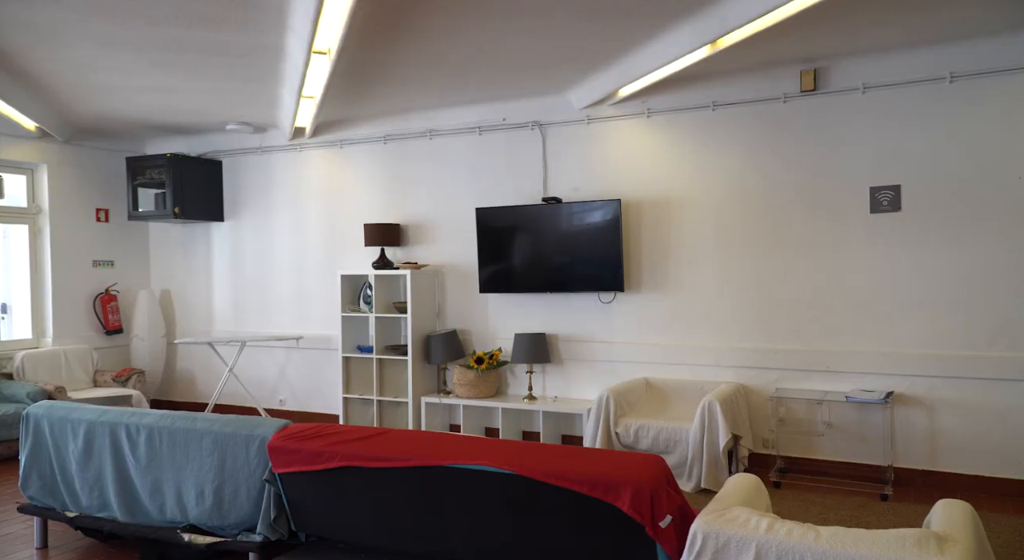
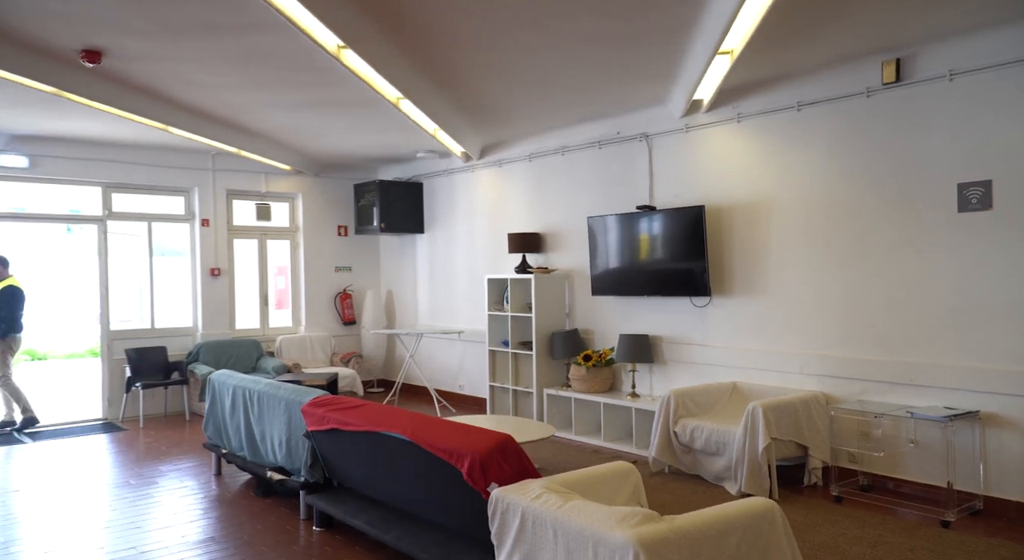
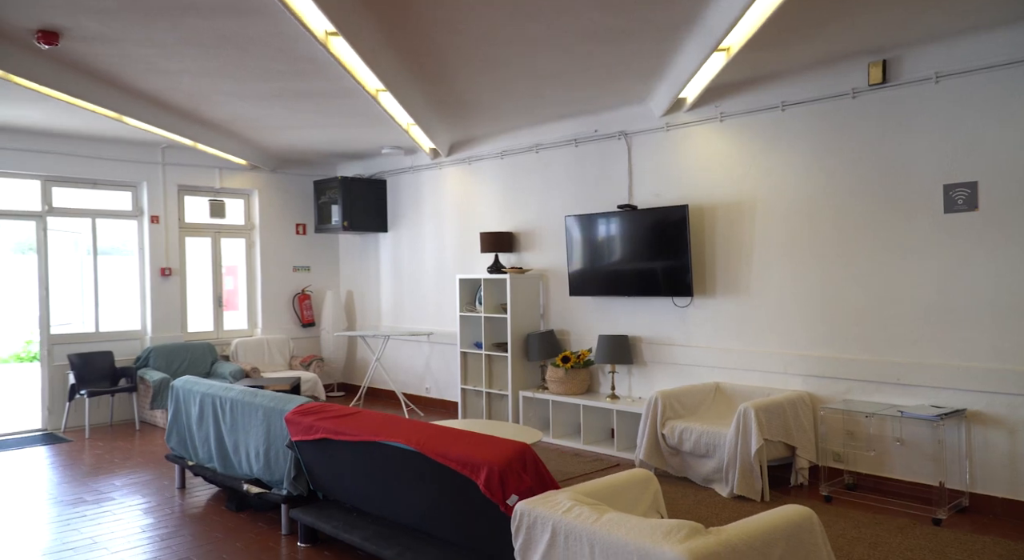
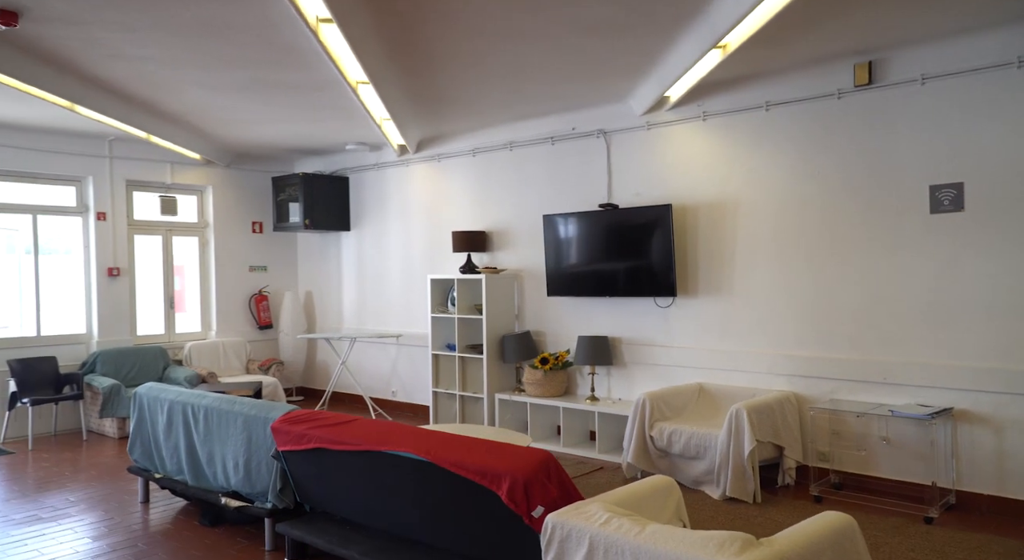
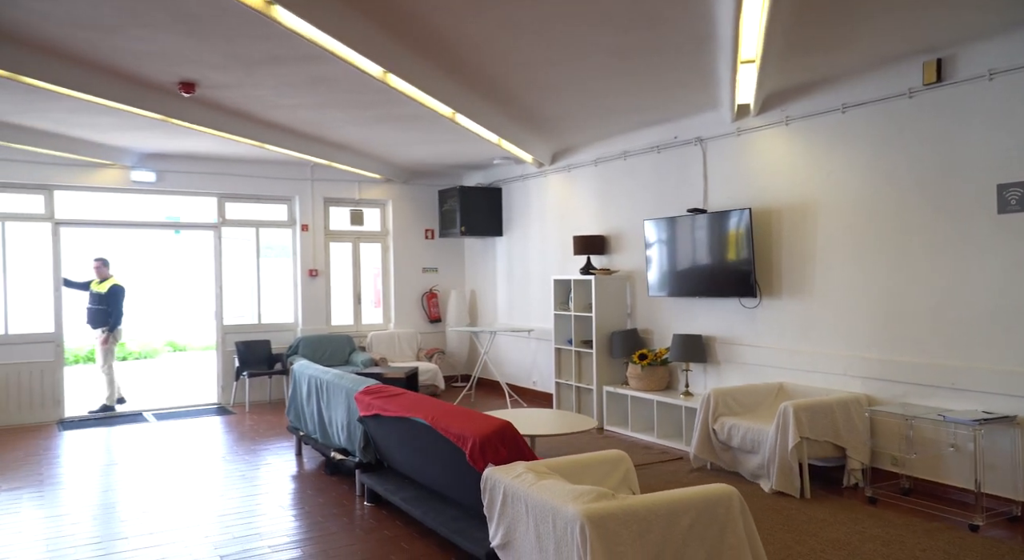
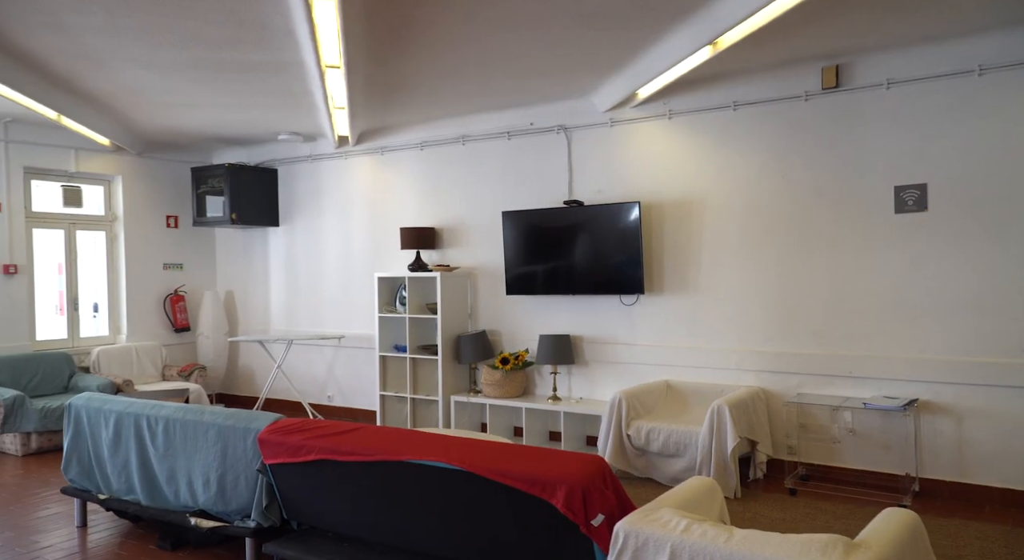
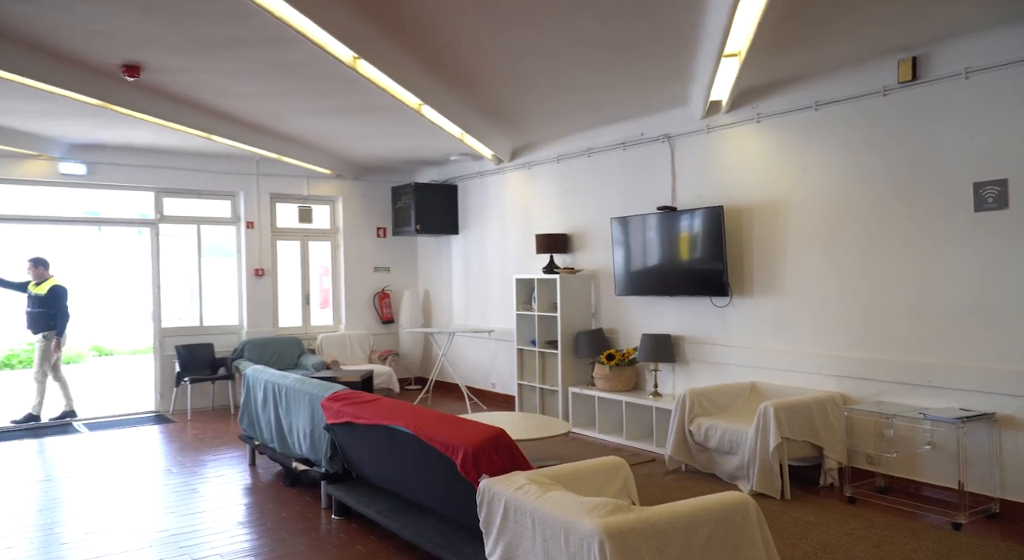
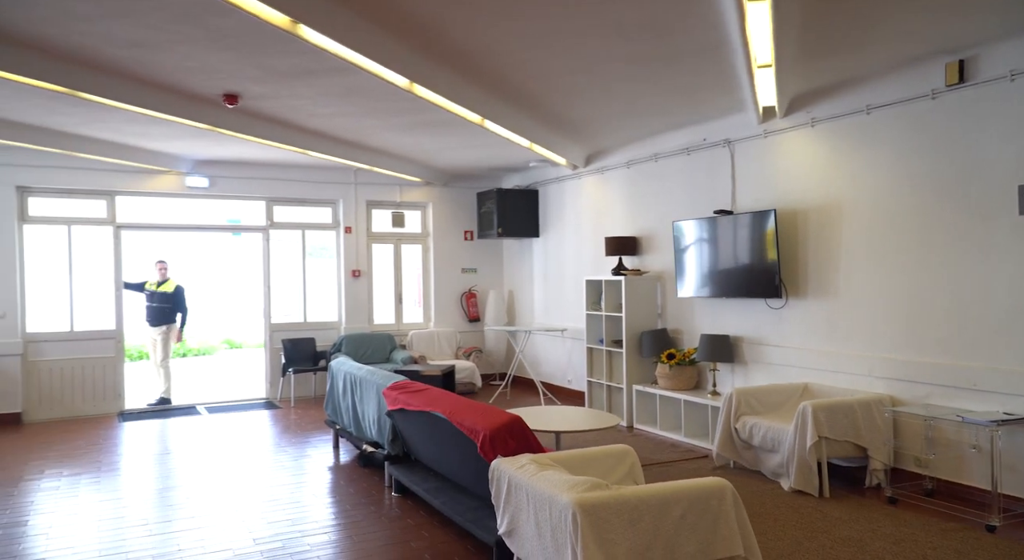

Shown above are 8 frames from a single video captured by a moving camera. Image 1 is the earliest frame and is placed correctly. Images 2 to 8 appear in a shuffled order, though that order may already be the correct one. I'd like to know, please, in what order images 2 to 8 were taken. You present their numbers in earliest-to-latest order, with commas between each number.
6, 4, 3, 2, 7, 5, 8
